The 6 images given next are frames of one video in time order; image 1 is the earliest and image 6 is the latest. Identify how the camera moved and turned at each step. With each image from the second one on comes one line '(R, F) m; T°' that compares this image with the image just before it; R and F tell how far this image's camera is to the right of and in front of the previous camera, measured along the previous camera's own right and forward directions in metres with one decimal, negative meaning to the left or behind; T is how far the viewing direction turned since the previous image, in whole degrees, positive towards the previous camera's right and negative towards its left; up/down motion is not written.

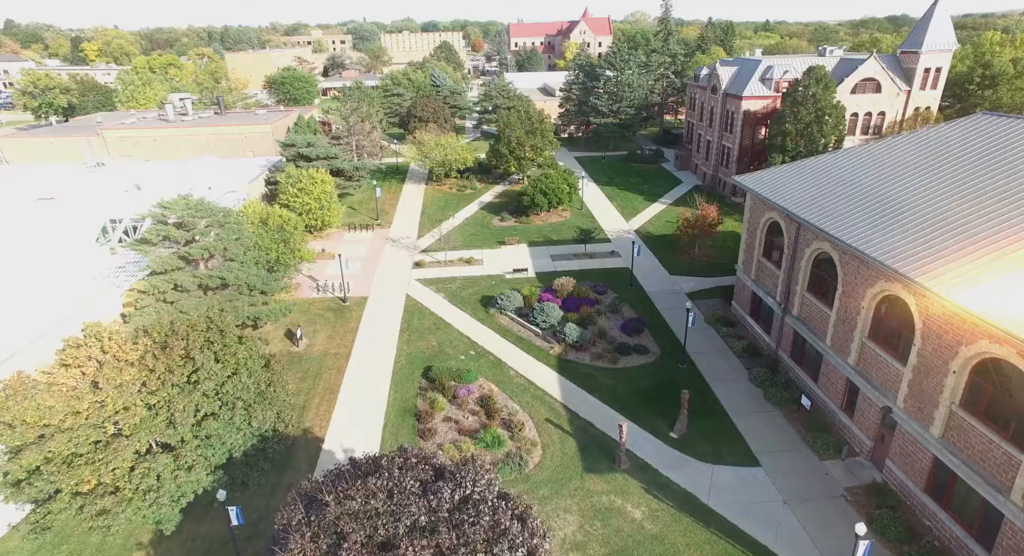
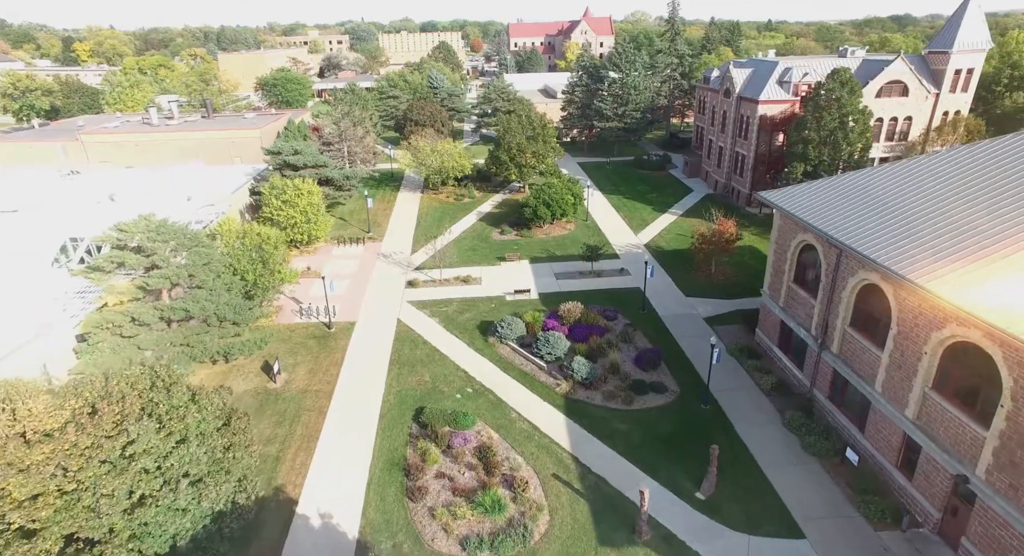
(-0.1, +2.9) m; 0°
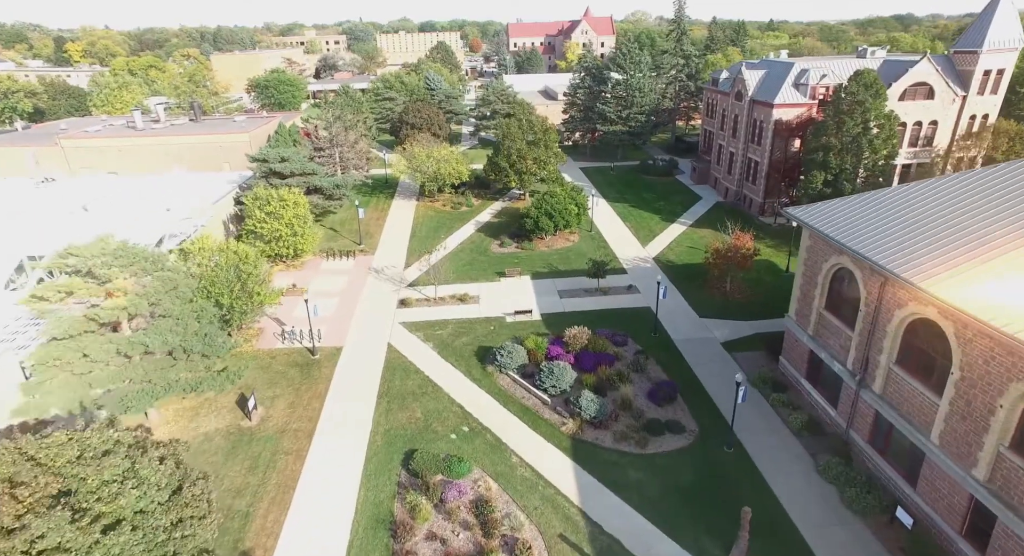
(0.0, +2.4) m; 0°
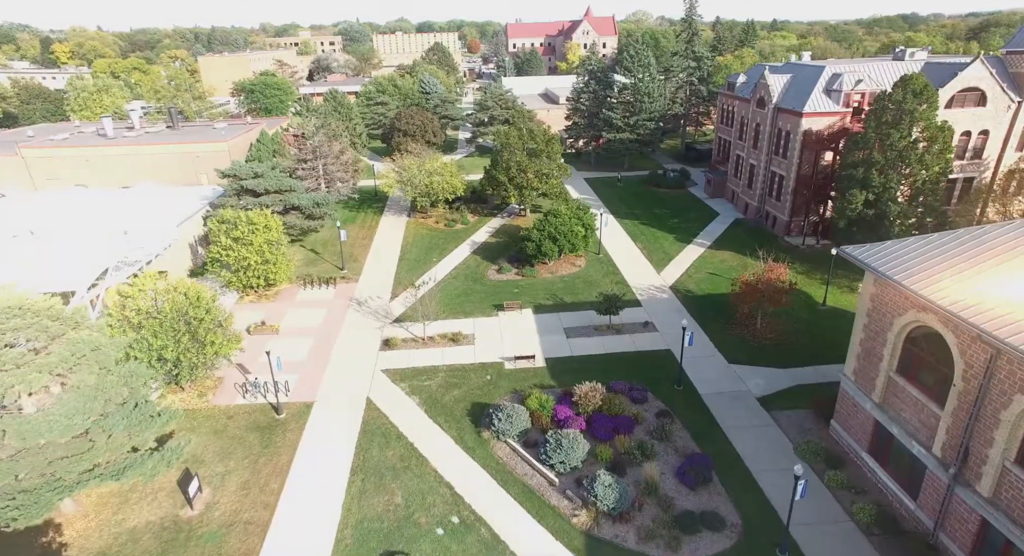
(0.0, +4.0) m; 0°
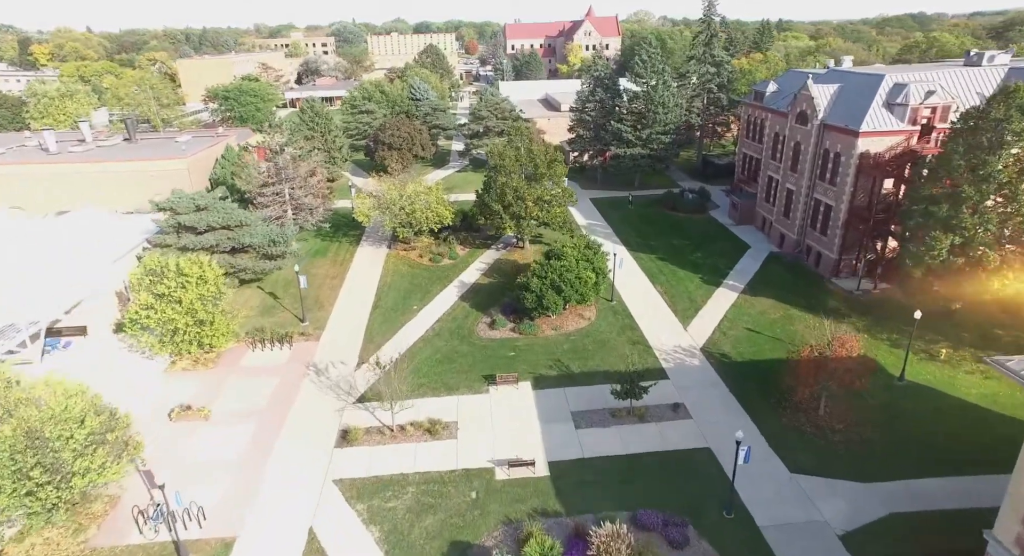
(+0.2, +6.2) m; 0°
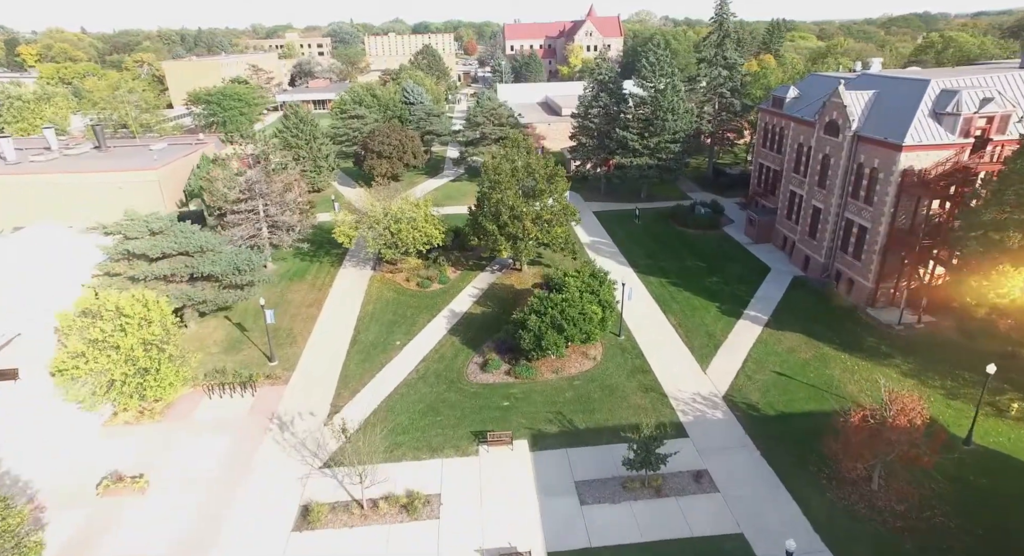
(+0.2, +3.5) m; 0°
